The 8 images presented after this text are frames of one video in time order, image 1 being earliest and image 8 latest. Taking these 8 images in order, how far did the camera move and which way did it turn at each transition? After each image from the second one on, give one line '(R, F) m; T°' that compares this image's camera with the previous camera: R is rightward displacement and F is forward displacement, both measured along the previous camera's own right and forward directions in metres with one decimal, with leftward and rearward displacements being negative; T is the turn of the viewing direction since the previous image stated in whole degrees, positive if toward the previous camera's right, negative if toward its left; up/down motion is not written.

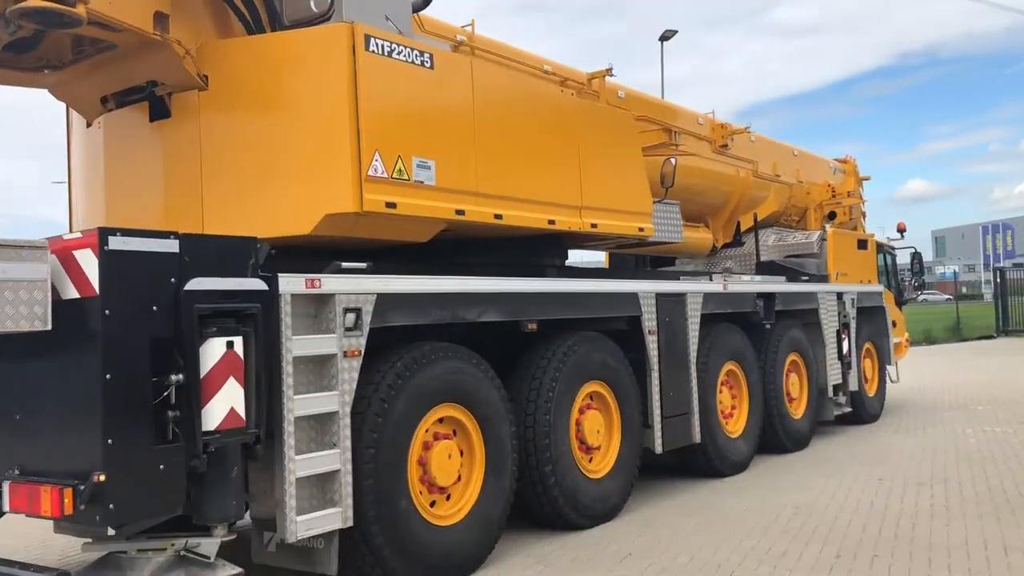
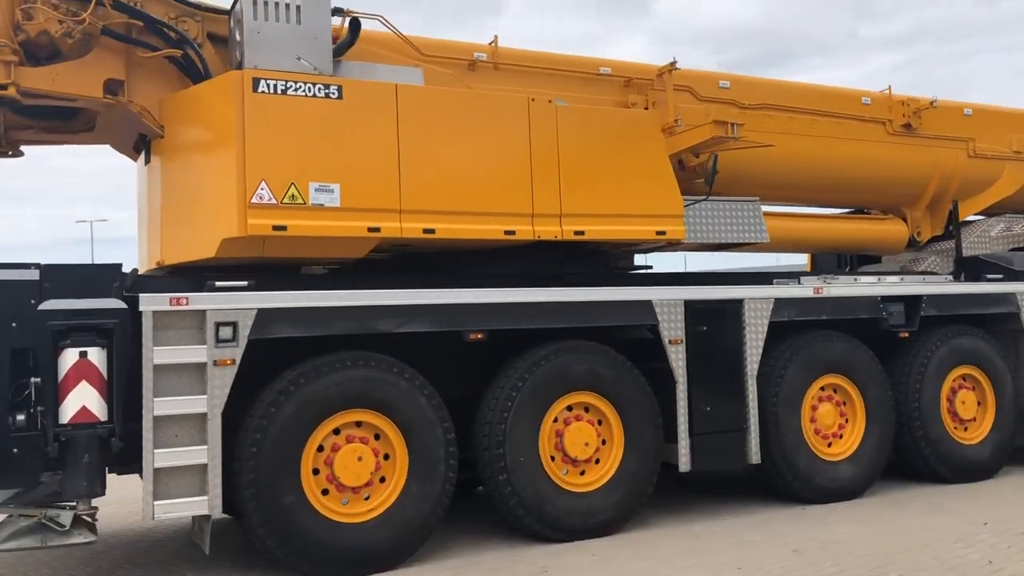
(+2.8, +0.6) m; -27°
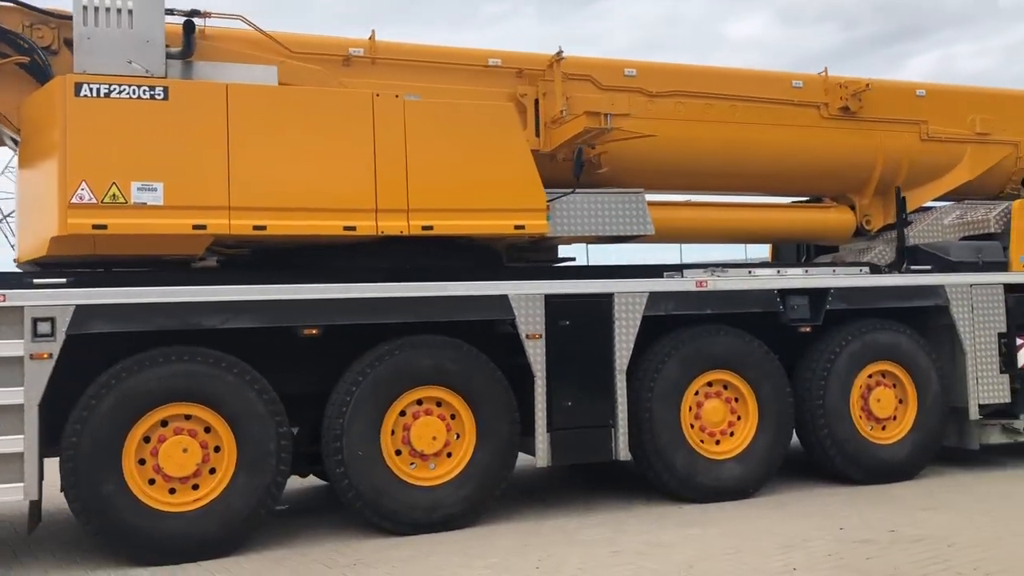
(+1.6, +0.1) m; -7°
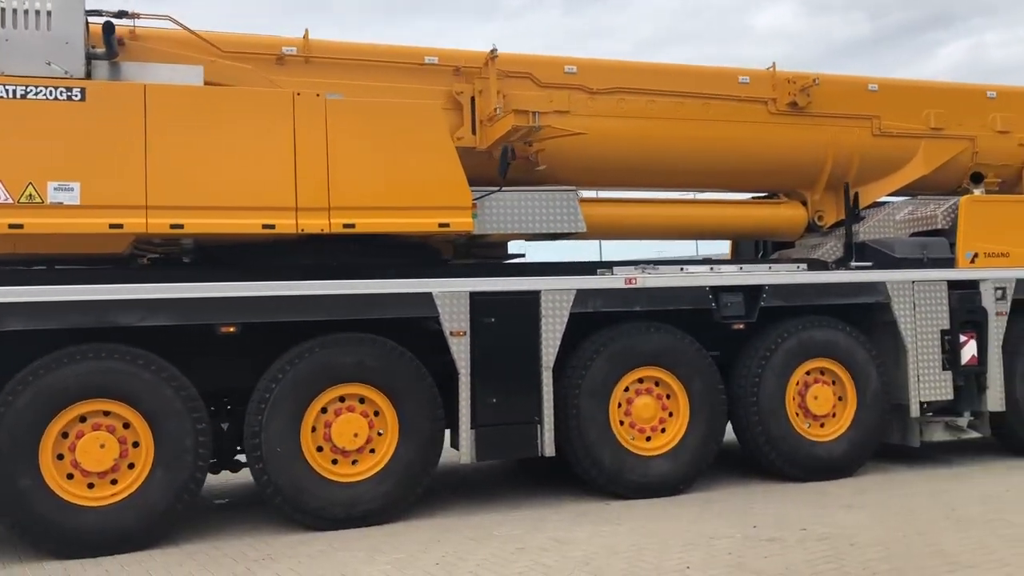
(+0.6, 0.0) m; -1°
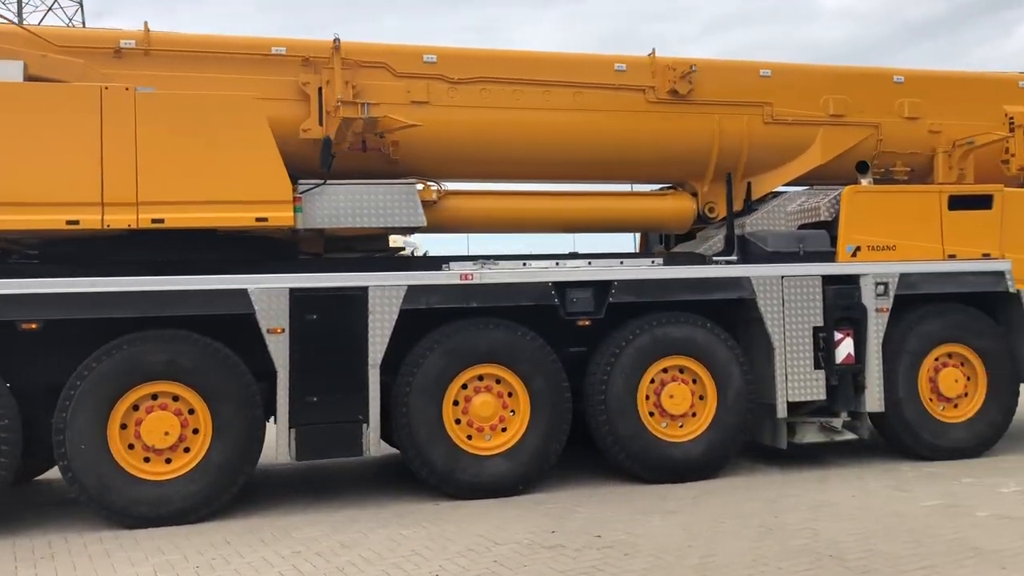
(+1.5, +0.2) m; -3°
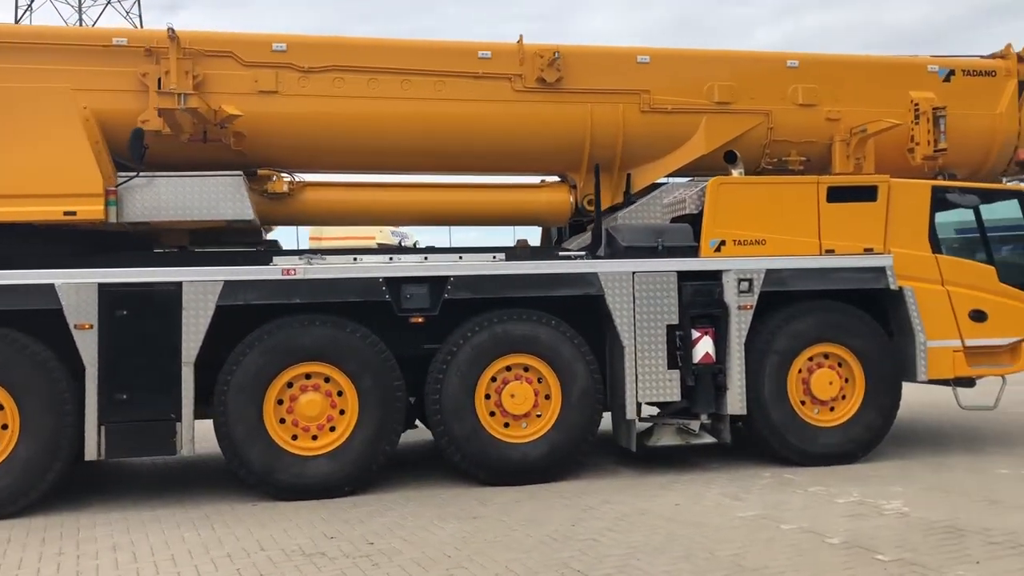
(+1.5, +0.3) m; -3°
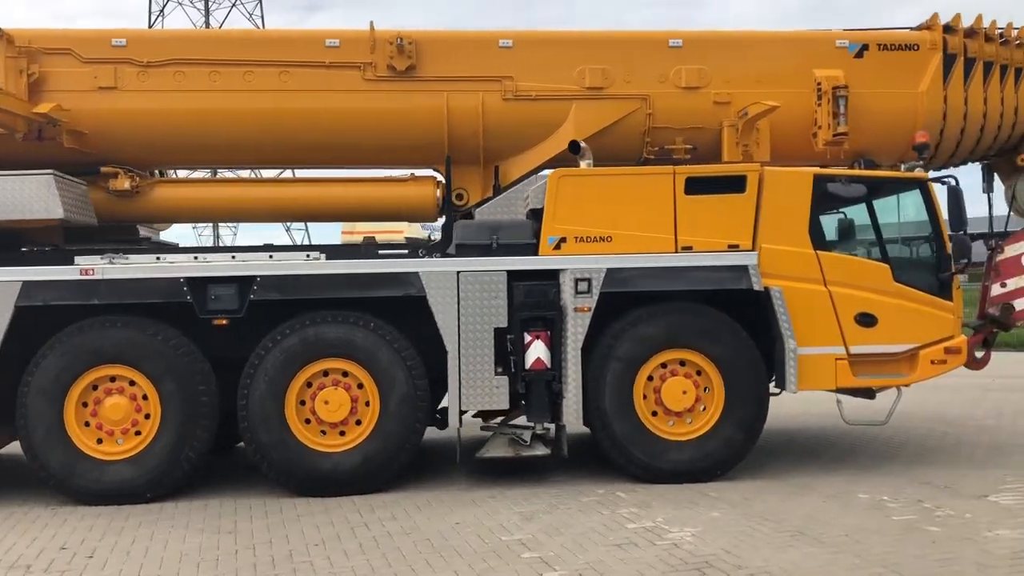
(+2.0, +0.5) m; -7°
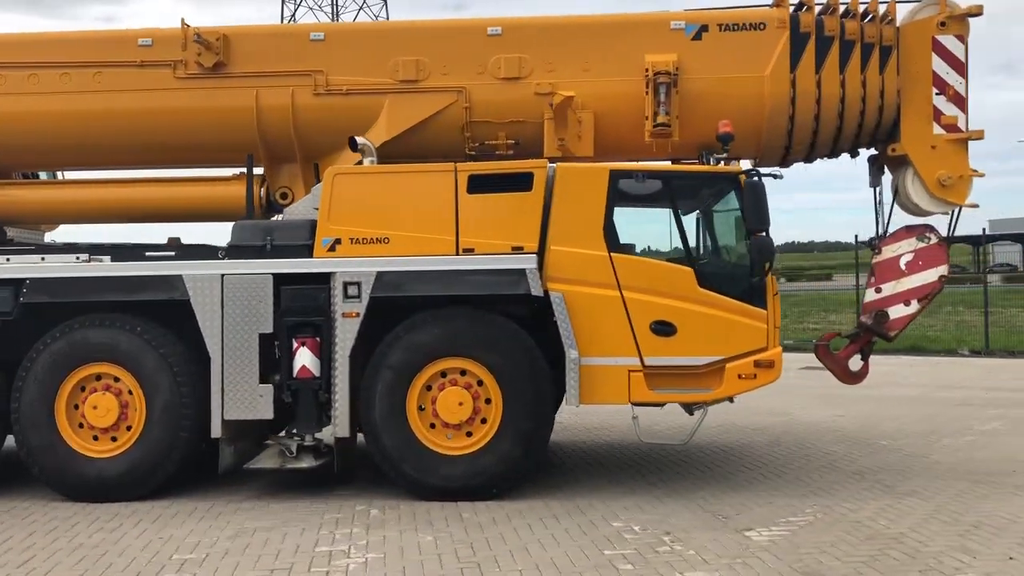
(+2.3, +0.5) m; -8°
